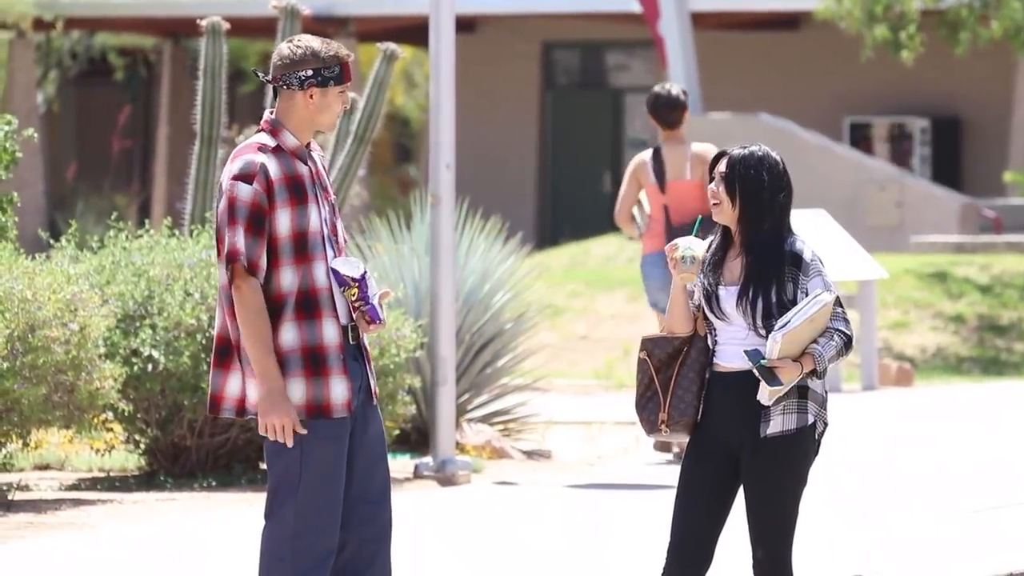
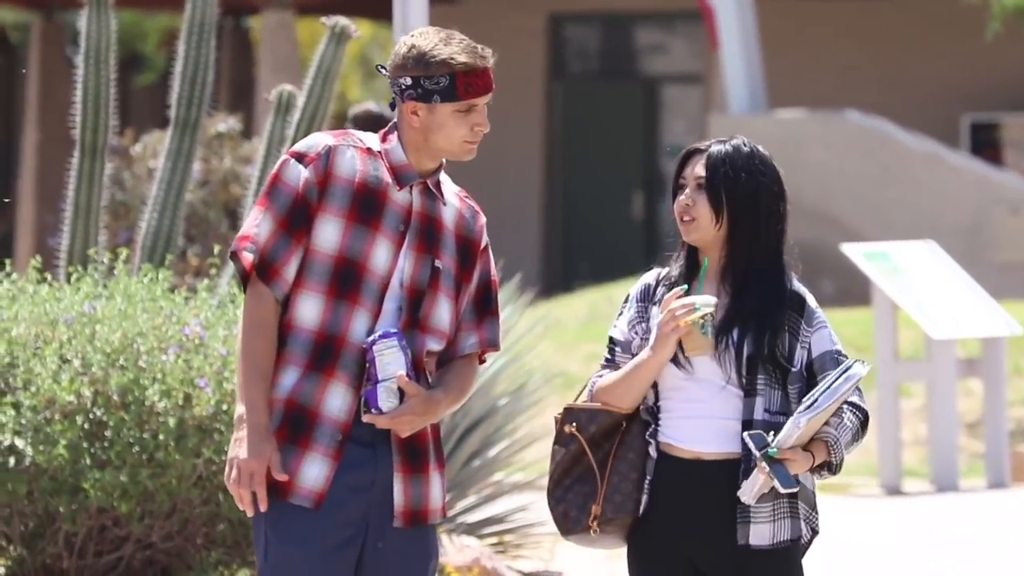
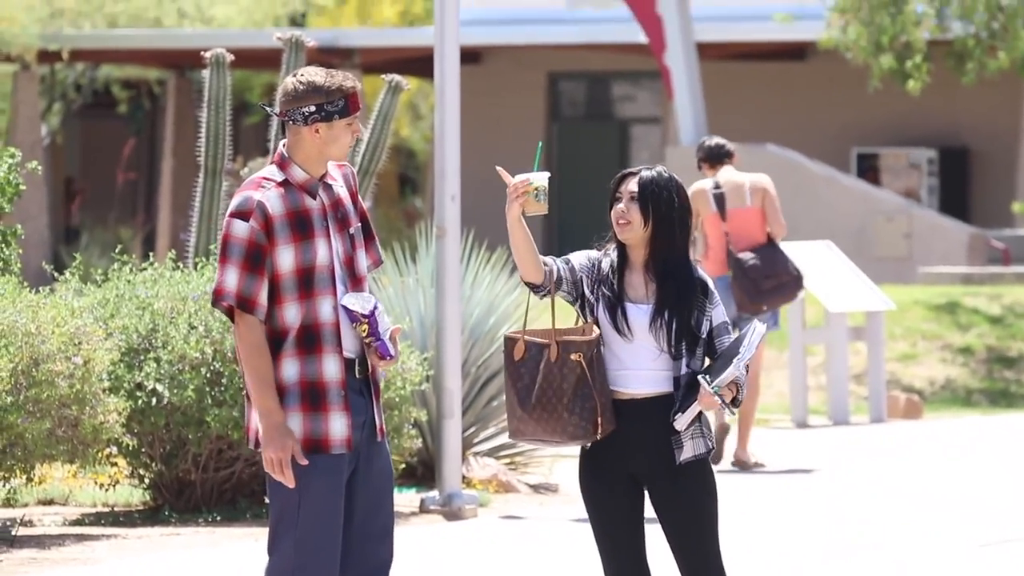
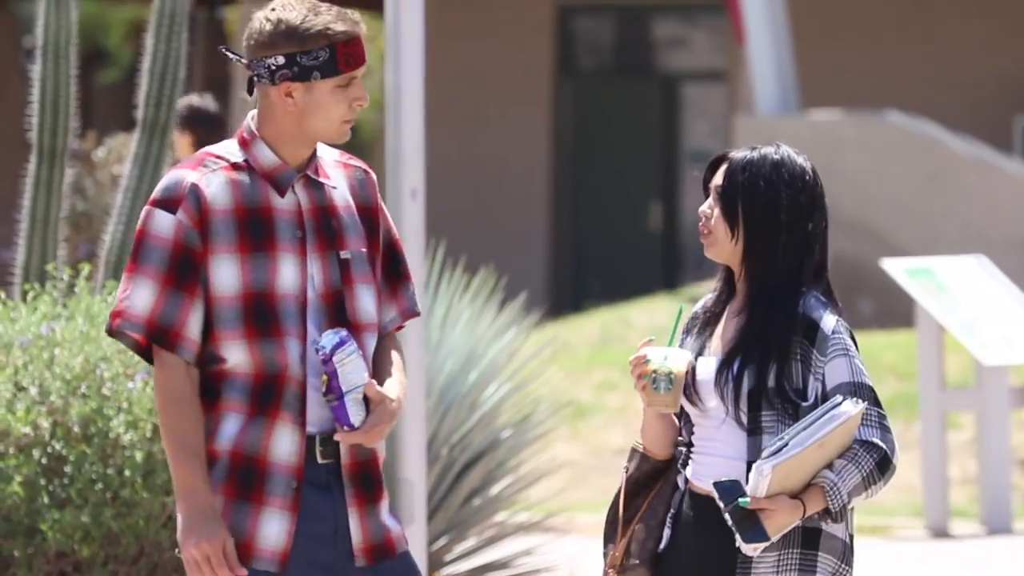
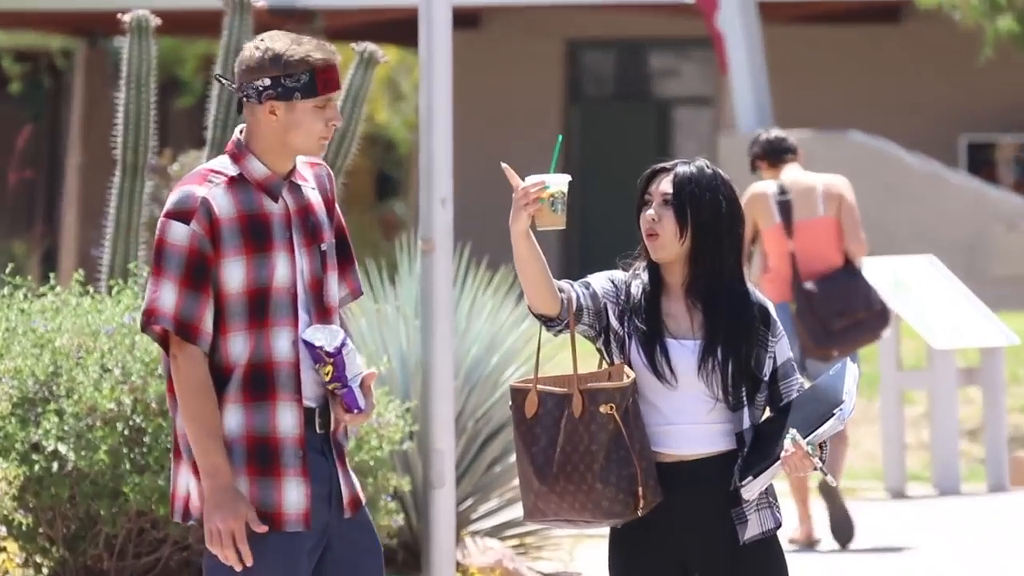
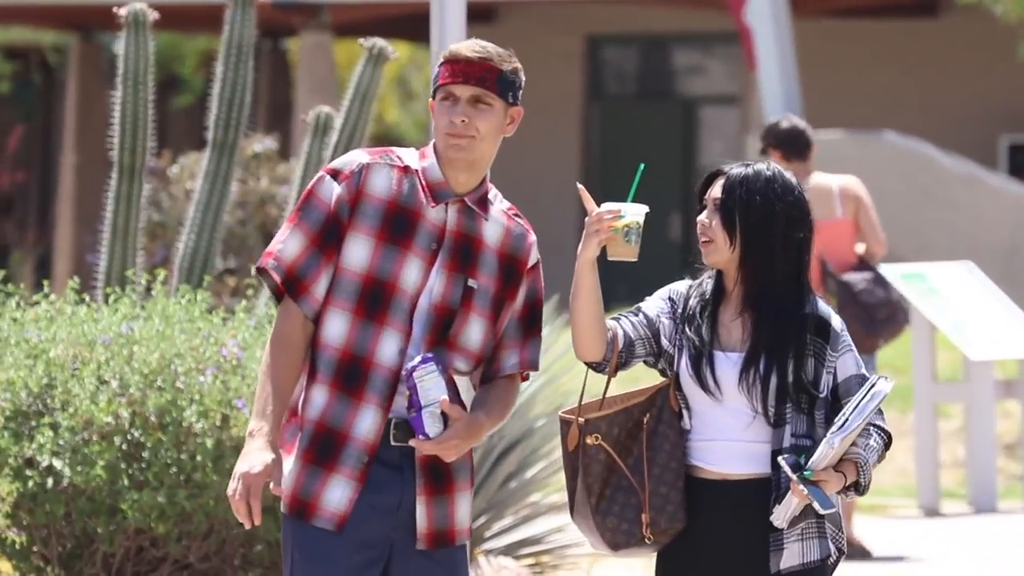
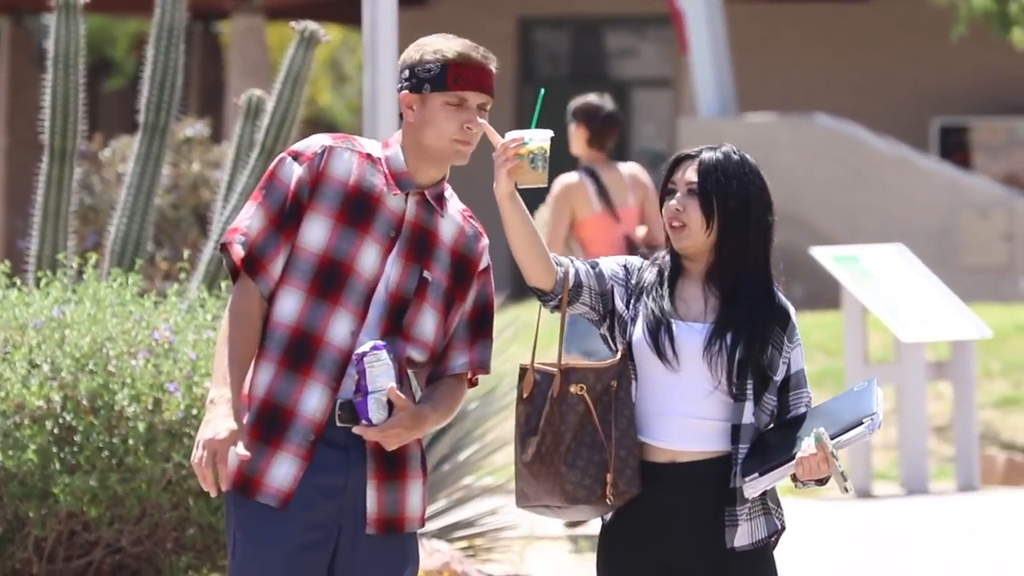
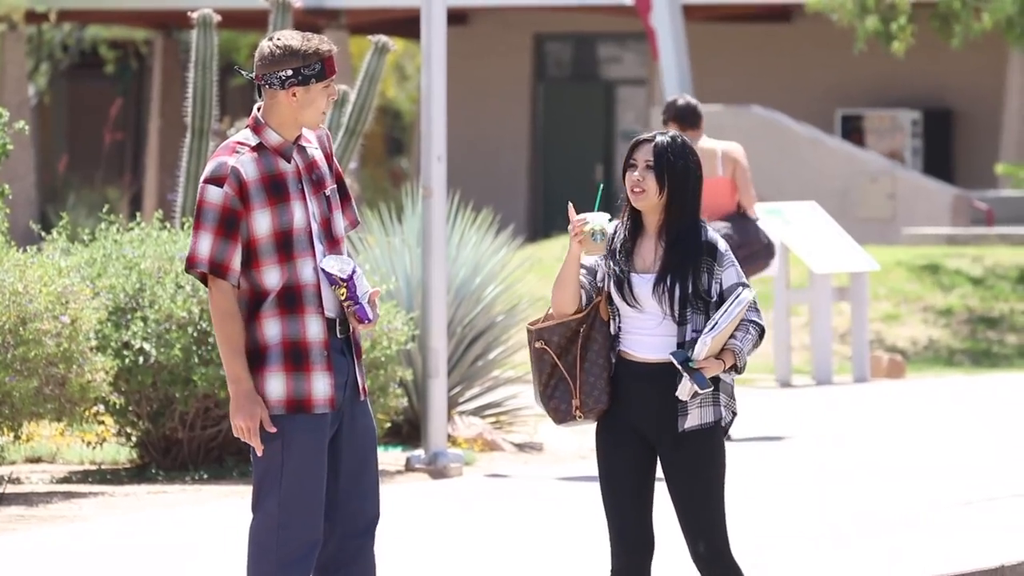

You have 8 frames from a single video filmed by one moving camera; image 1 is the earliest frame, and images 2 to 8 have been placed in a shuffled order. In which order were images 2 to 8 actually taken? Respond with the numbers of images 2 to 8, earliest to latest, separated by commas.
8, 3, 5, 6, 7, 2, 4
